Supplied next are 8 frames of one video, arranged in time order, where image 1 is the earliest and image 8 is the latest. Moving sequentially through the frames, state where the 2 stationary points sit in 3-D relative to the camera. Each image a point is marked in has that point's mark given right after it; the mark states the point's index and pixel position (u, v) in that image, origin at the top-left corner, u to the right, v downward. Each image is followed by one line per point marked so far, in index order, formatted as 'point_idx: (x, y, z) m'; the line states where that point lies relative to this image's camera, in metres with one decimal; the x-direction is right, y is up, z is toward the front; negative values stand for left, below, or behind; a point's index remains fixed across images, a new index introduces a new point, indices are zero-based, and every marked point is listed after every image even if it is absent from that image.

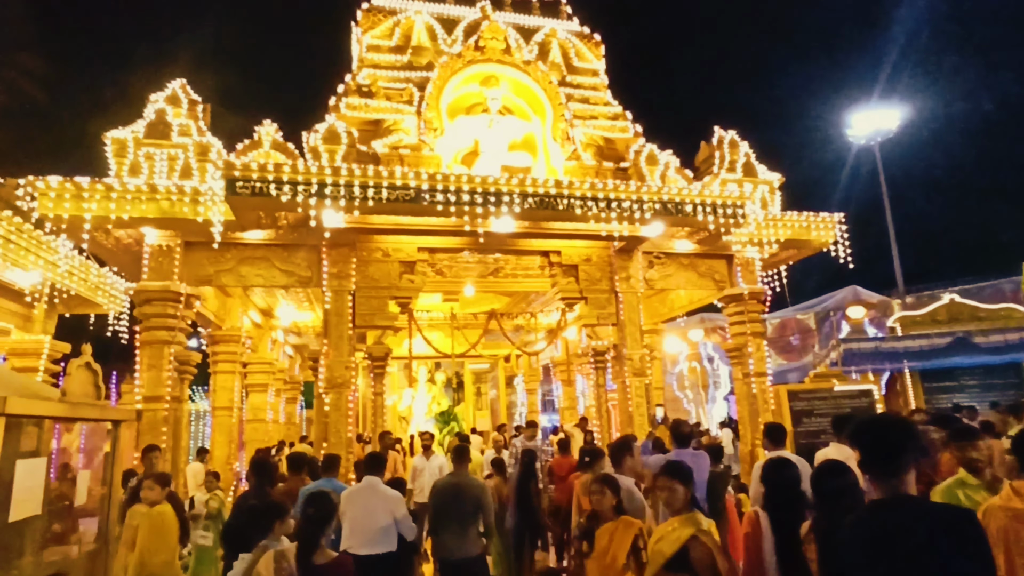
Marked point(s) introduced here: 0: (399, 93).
0: (-1.7, +2.9, +9.1) m
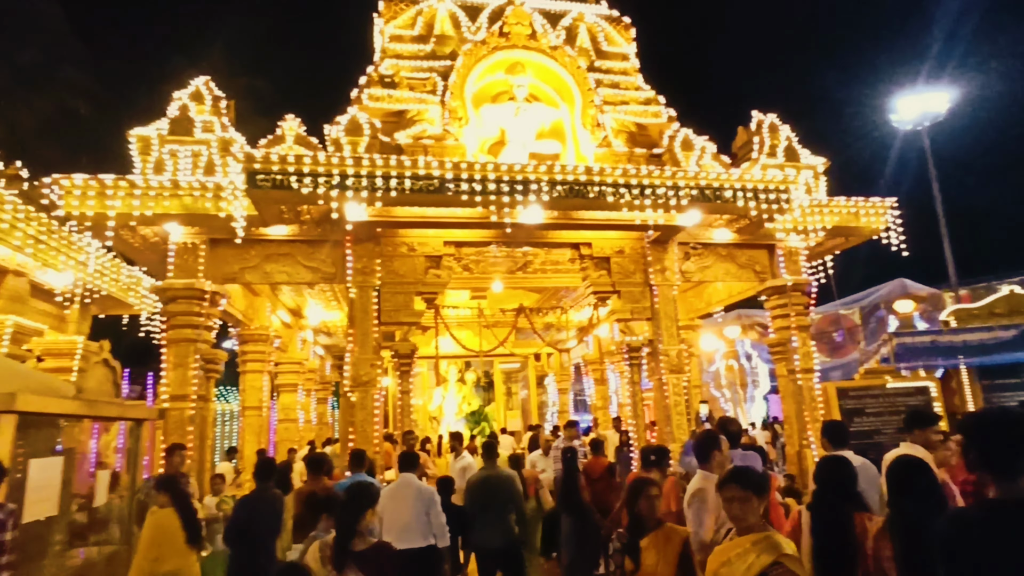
0: (-1.3, +2.9, +8.8) m
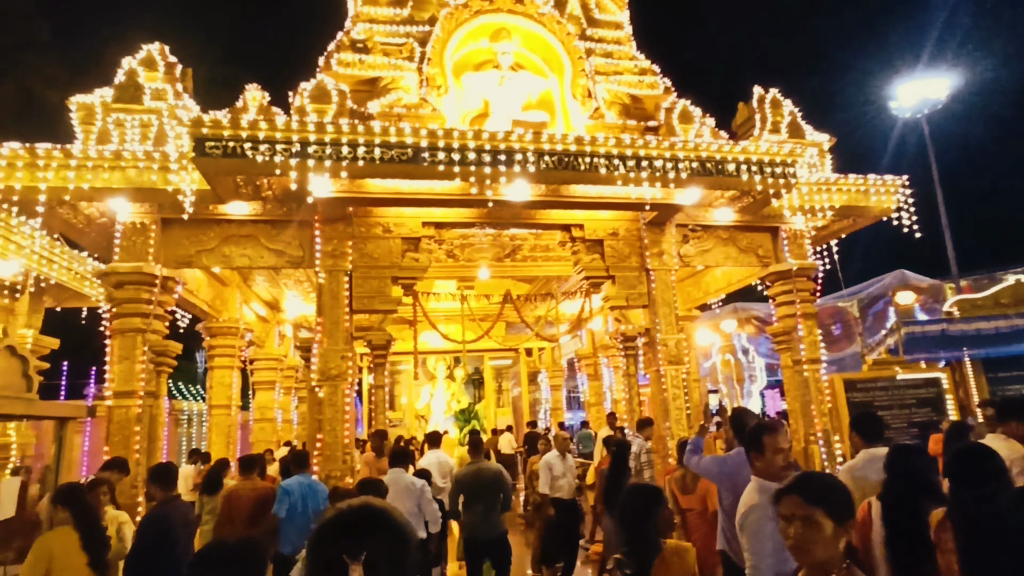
0: (-1.5, +3.1, +8.1) m
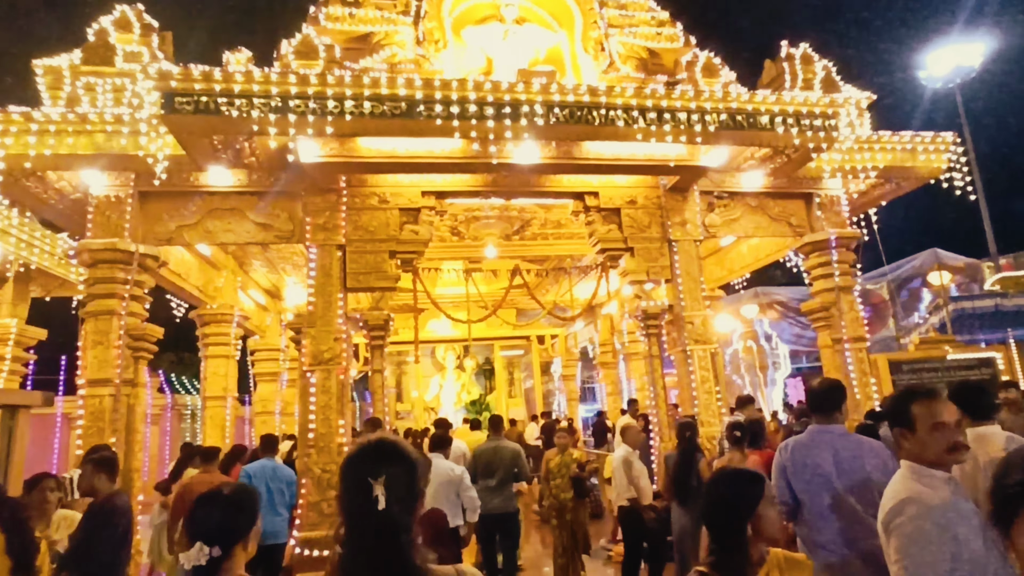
0: (-1.4, +3.4, +7.4) m
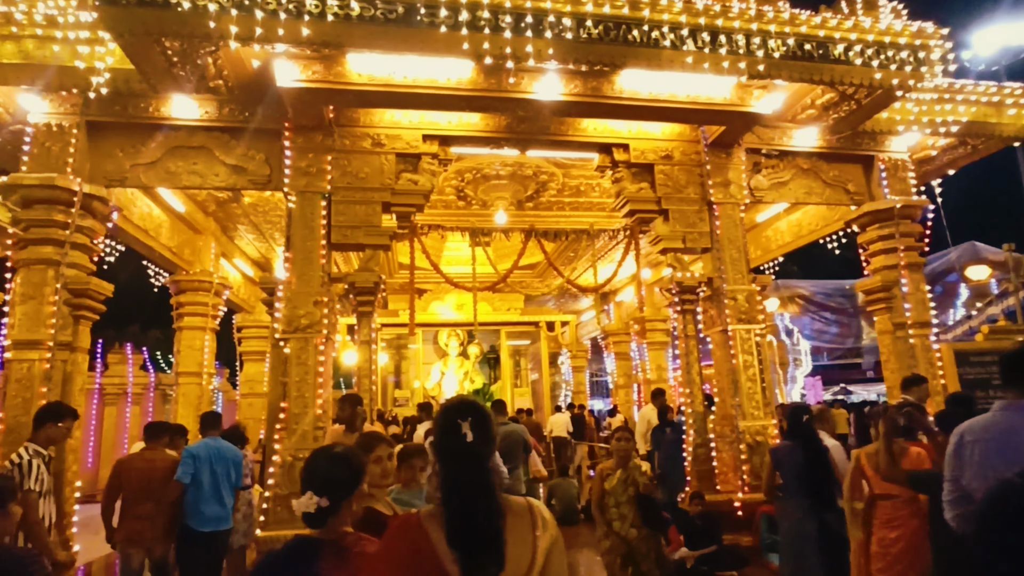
0: (-1.2, +3.8, +6.3) m
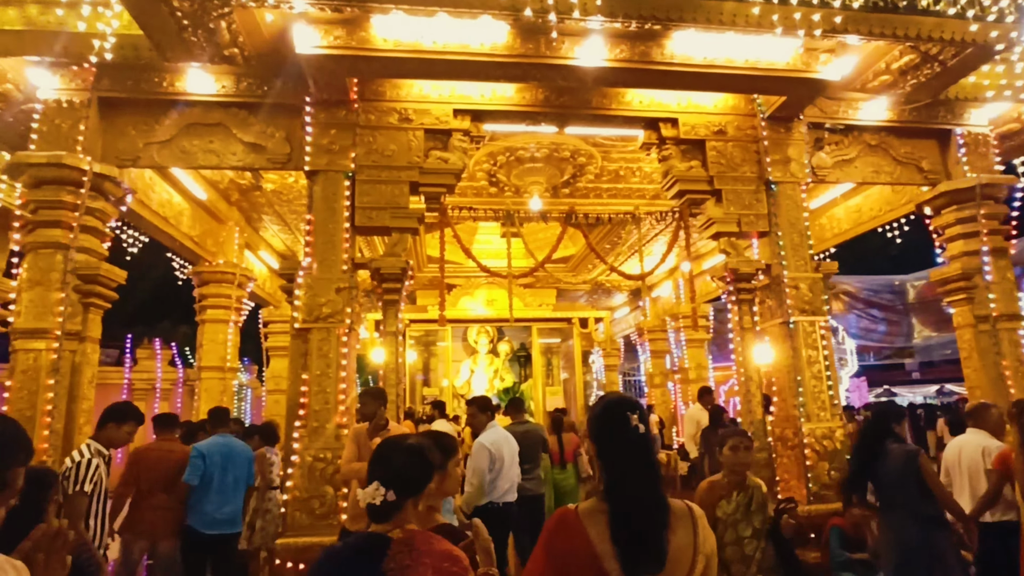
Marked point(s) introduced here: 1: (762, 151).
0: (-0.8, +4.0, +5.8) m
1: (+2.5, +1.4, +6.1) m
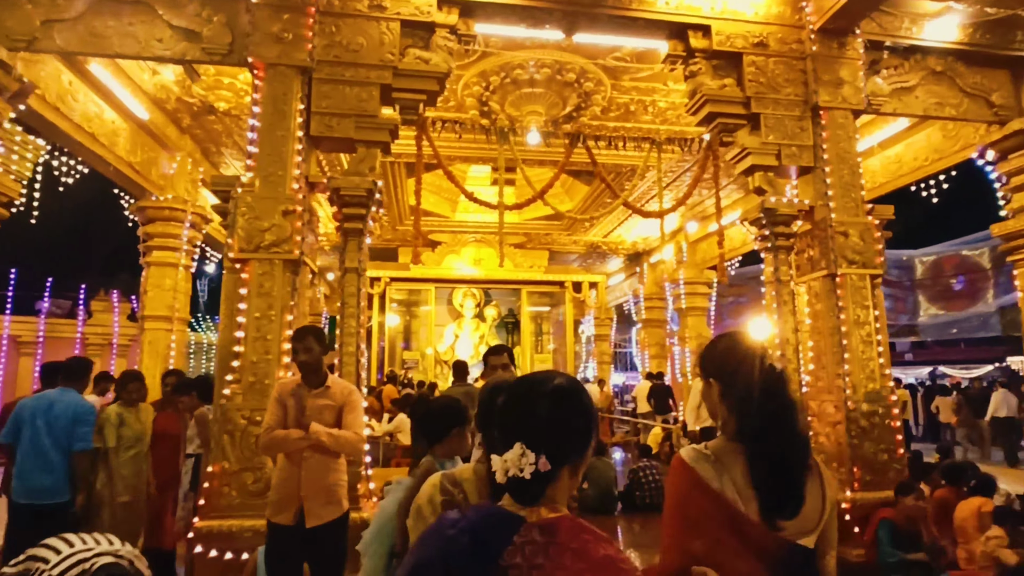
0: (-0.8, +4.5, +4.6) m
1: (+2.5, +1.8, +5.1) m
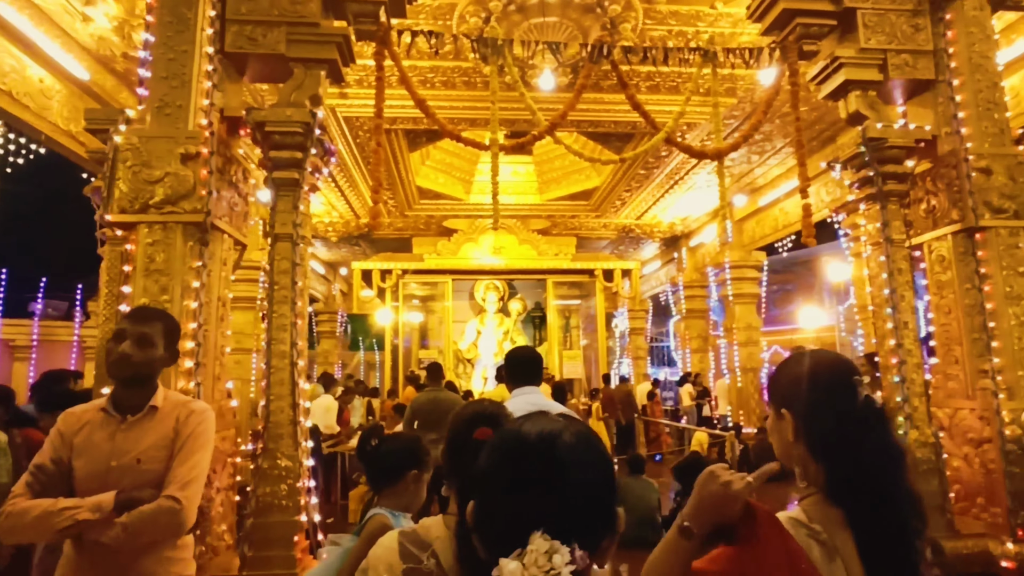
0: (-0.9, +4.6, +3.3) m
1: (+2.4, +2.0, +3.7) m
